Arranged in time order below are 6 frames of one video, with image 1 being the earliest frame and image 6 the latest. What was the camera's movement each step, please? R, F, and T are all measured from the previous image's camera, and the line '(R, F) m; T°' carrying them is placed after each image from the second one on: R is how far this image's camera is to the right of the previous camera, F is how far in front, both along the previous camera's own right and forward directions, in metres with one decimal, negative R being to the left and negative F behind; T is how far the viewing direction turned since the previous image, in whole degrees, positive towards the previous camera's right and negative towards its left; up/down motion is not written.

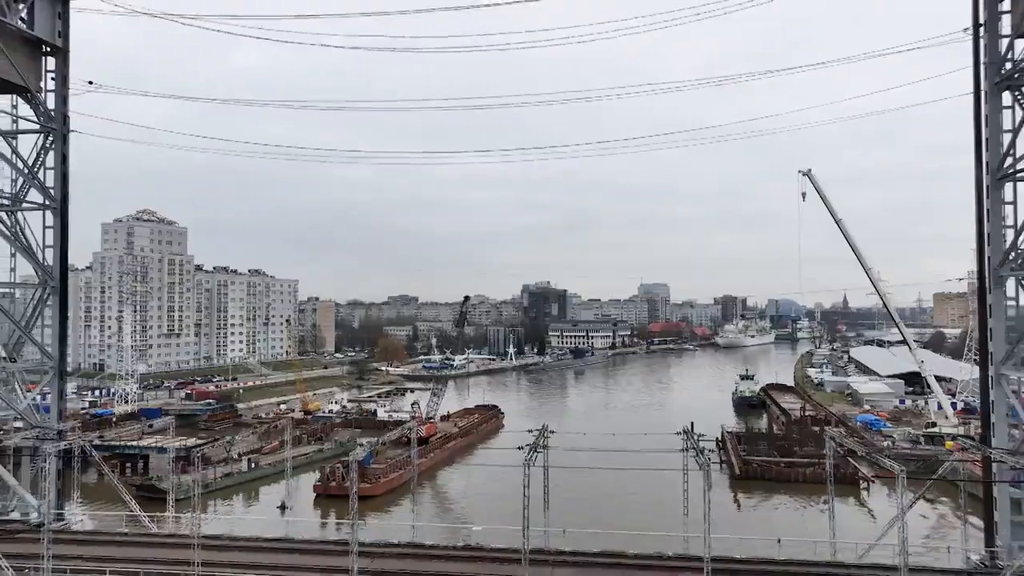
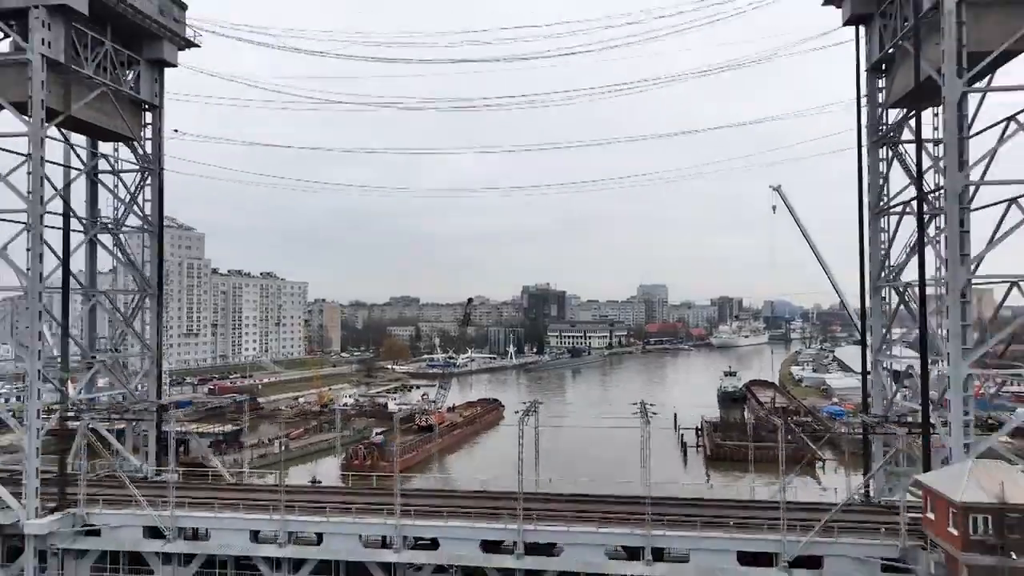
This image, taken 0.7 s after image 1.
(0.0, -3.6) m; 0°
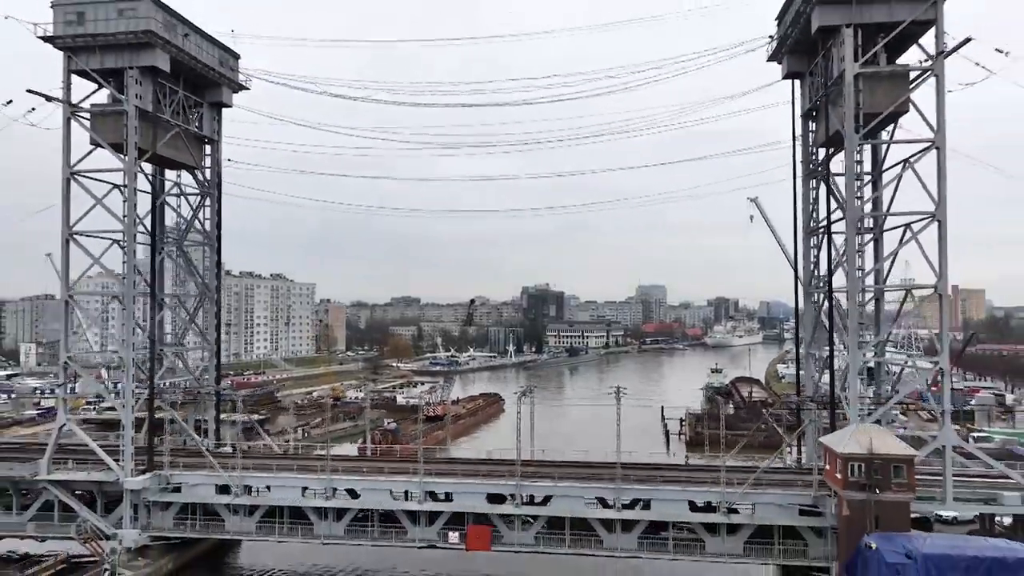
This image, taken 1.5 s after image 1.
(0.0, -3.3) m; 0°
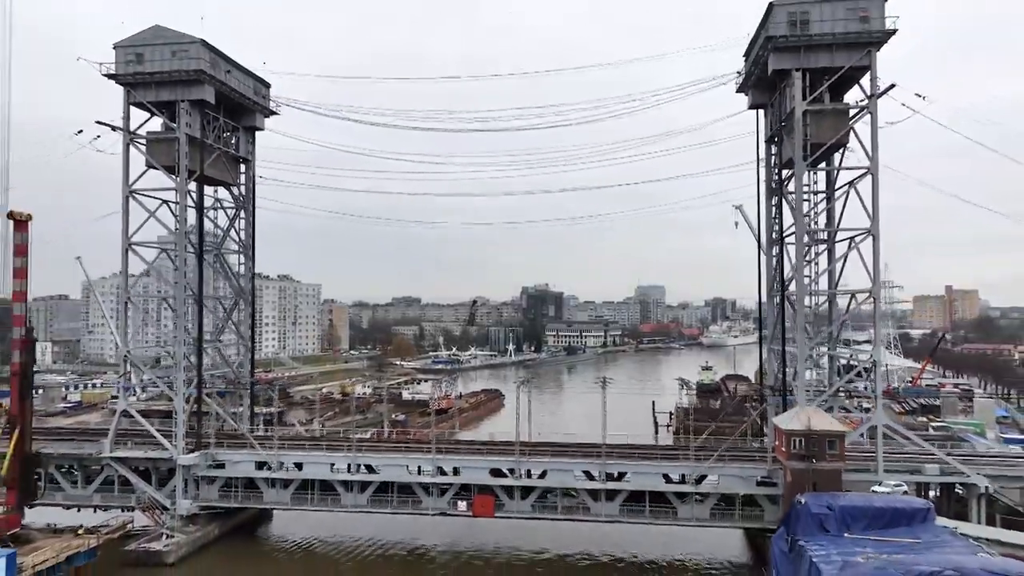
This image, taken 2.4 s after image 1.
(0.0, -2.5) m; 0°
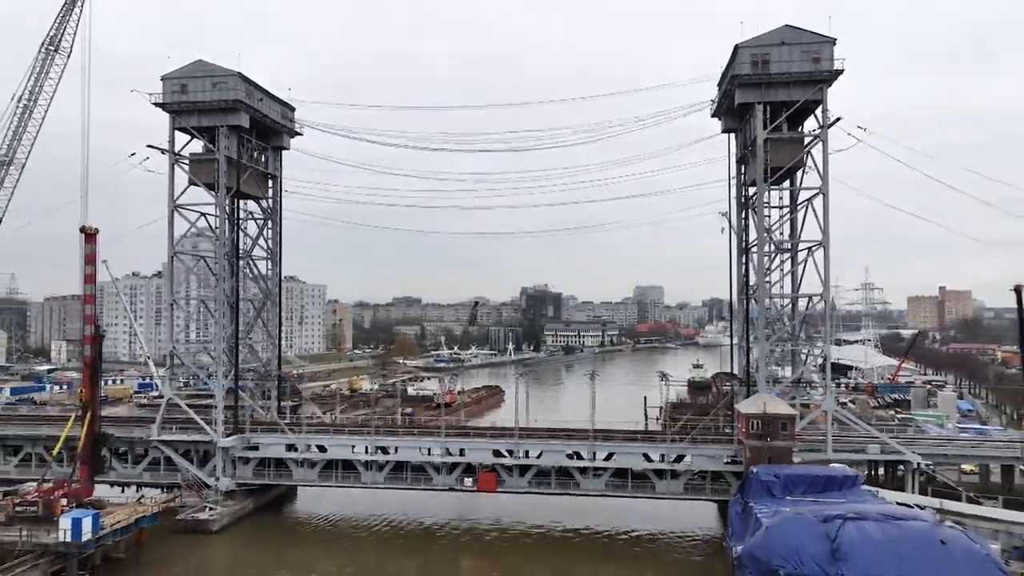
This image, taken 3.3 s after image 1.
(0.0, -2.6) m; 0°
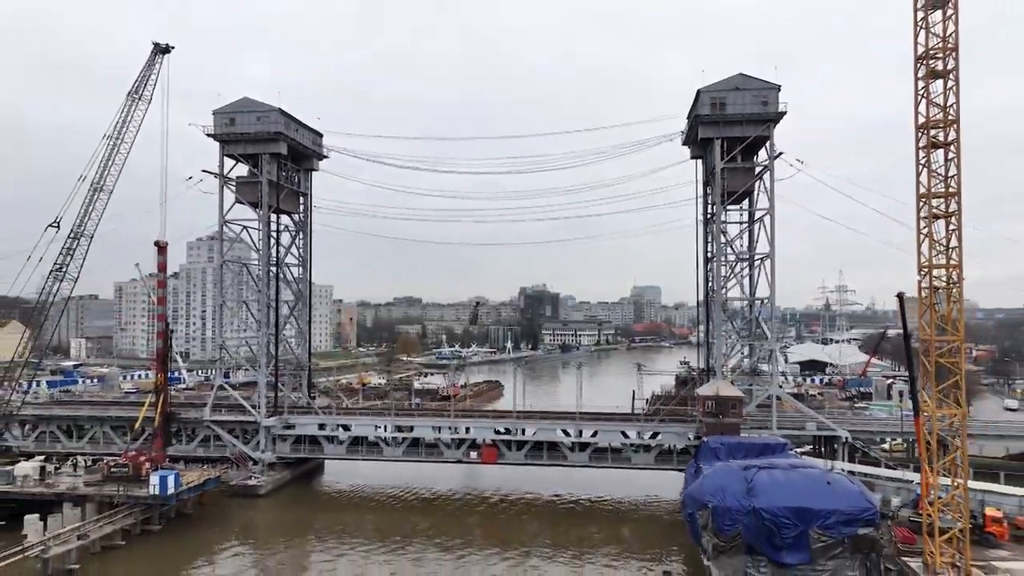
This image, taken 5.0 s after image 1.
(0.0, -3.8) m; 0°
